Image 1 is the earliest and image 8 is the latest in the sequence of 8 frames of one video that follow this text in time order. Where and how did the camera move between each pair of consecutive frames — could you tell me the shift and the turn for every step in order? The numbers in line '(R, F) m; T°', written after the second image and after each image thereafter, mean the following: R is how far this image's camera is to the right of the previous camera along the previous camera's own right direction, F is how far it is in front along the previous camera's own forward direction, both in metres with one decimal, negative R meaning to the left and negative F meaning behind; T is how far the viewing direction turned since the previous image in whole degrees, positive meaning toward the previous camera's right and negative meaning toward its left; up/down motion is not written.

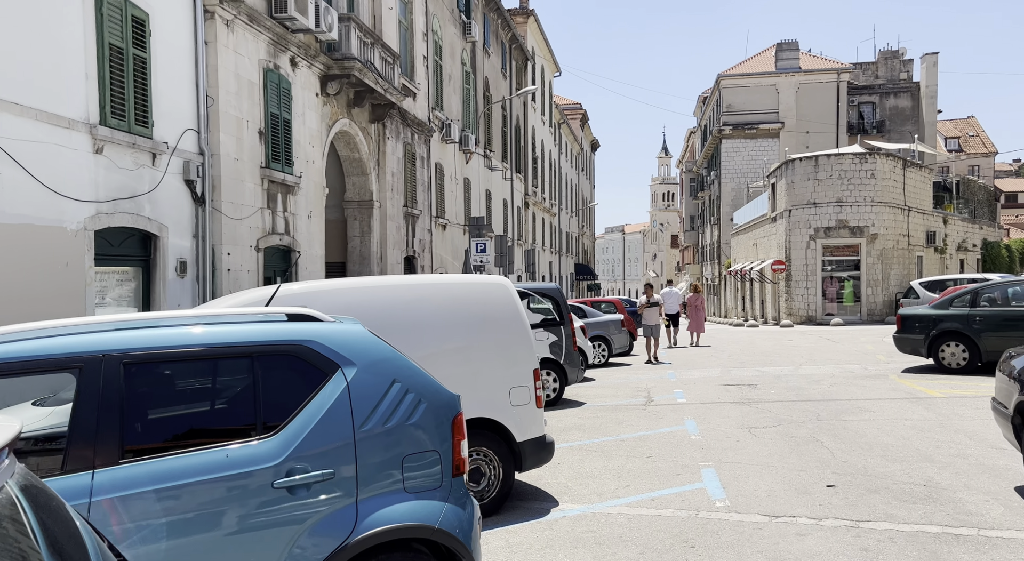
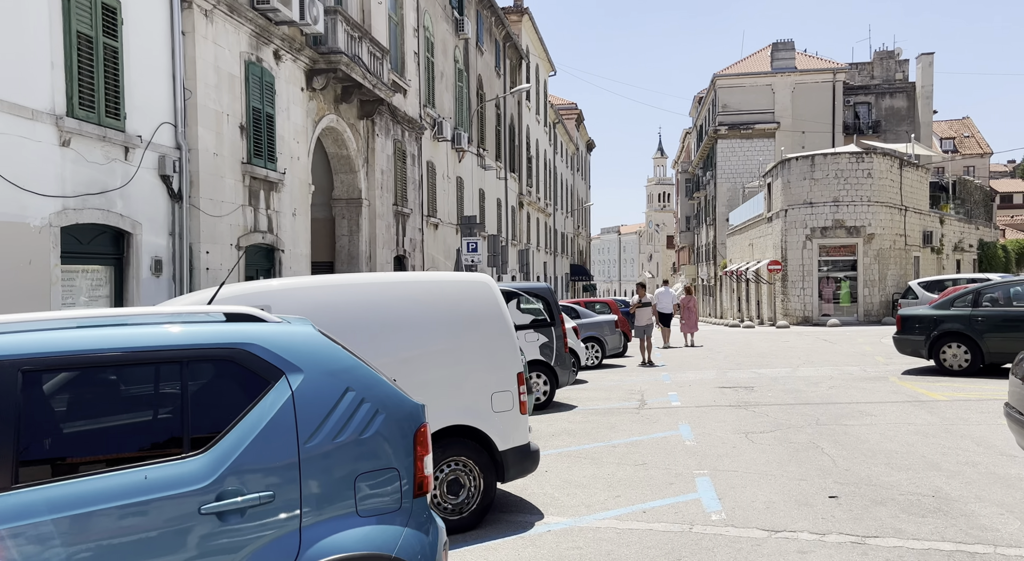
(+0.1, +0.4) m; 0°
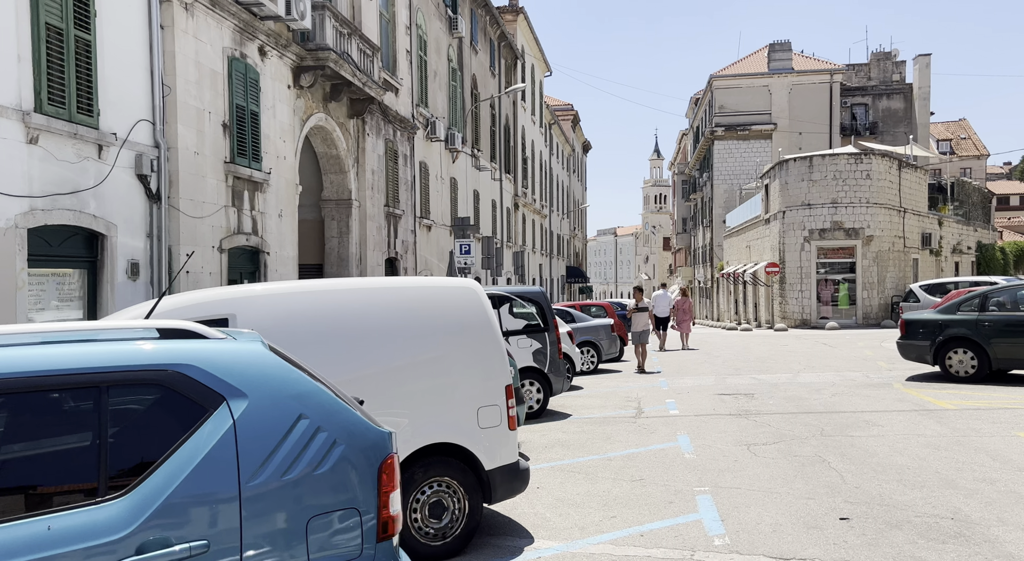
(+0.1, +0.5) m; 0°
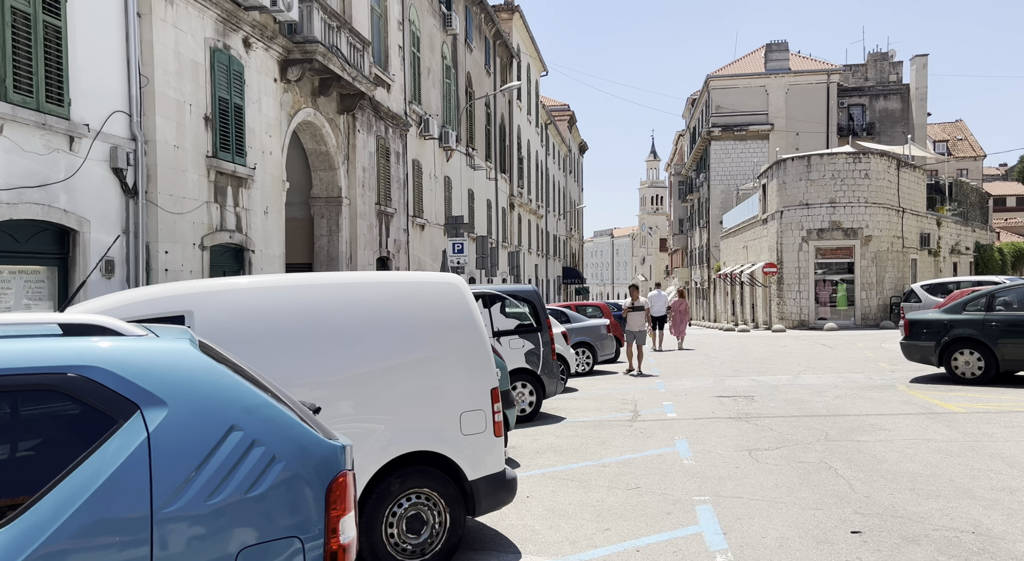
(+0.1, +0.4) m; 0°
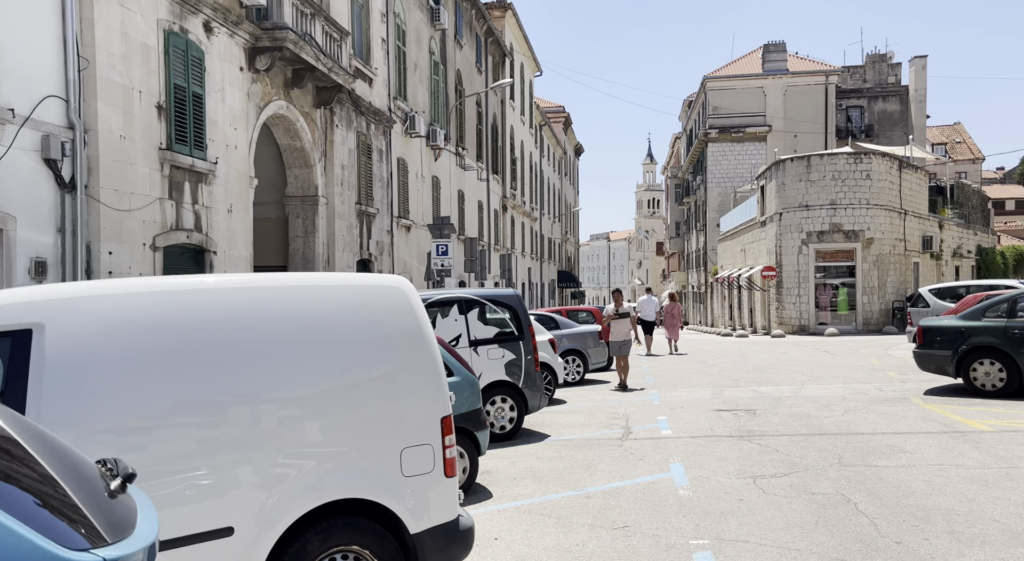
(+0.2, +1.1) m; 0°
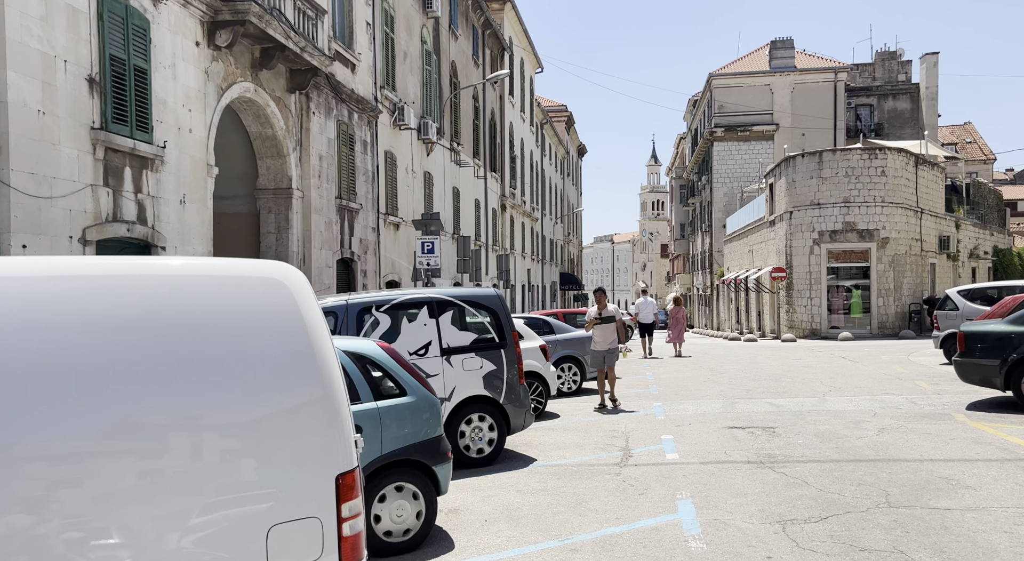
(+0.2, +1.5) m; 0°
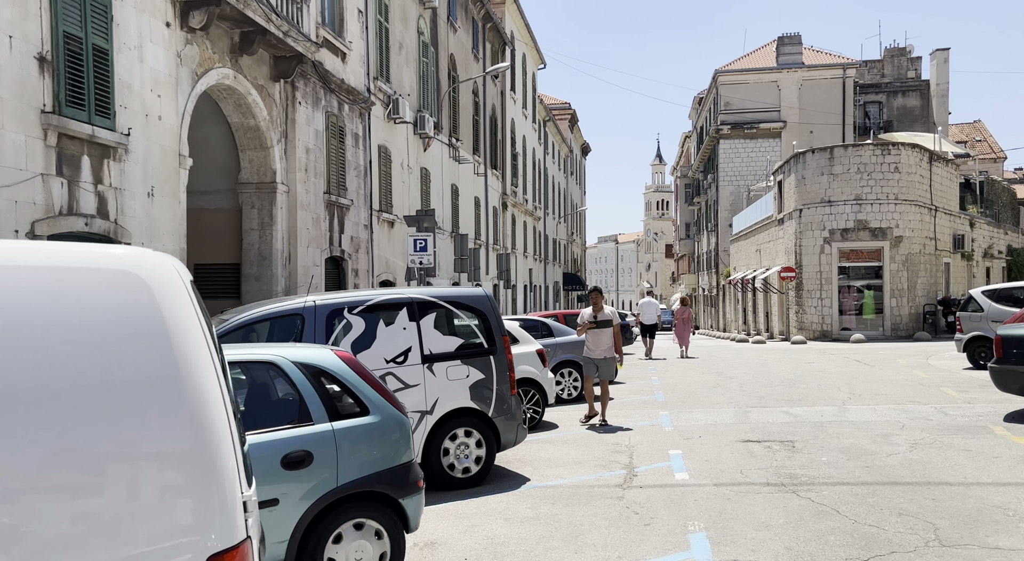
(+0.1, +1.0) m; 0°
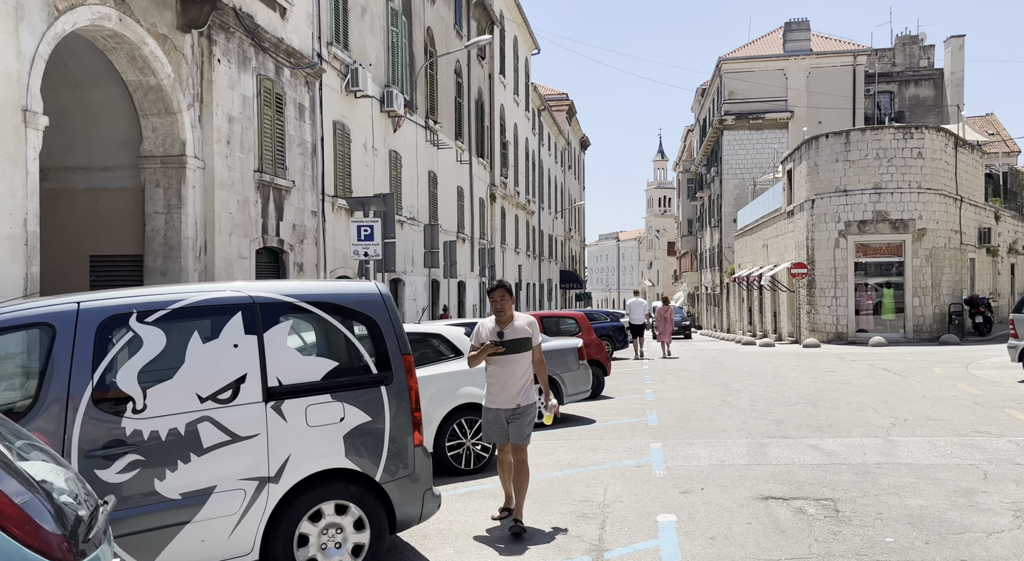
(+0.5, +2.9) m; 0°
